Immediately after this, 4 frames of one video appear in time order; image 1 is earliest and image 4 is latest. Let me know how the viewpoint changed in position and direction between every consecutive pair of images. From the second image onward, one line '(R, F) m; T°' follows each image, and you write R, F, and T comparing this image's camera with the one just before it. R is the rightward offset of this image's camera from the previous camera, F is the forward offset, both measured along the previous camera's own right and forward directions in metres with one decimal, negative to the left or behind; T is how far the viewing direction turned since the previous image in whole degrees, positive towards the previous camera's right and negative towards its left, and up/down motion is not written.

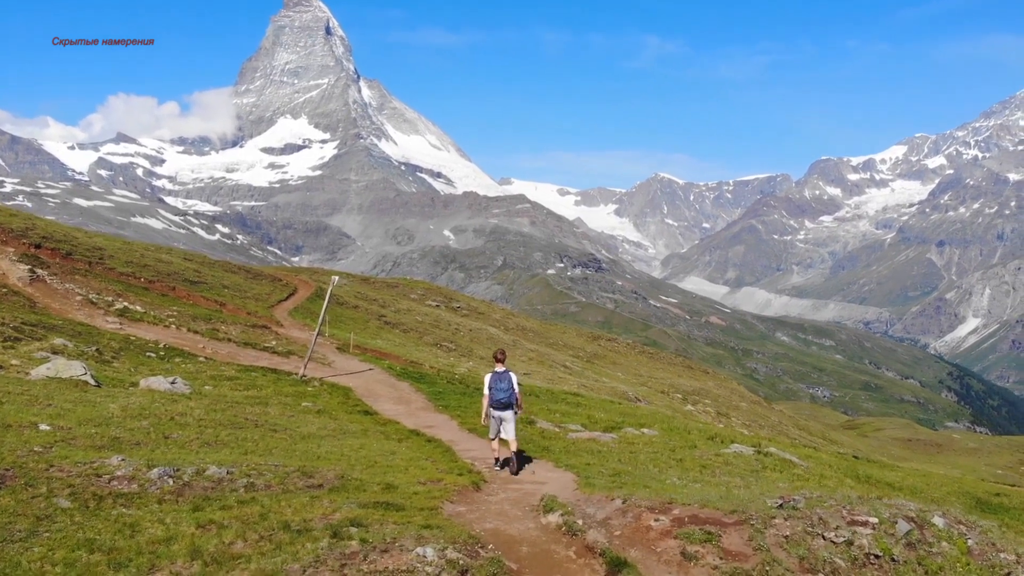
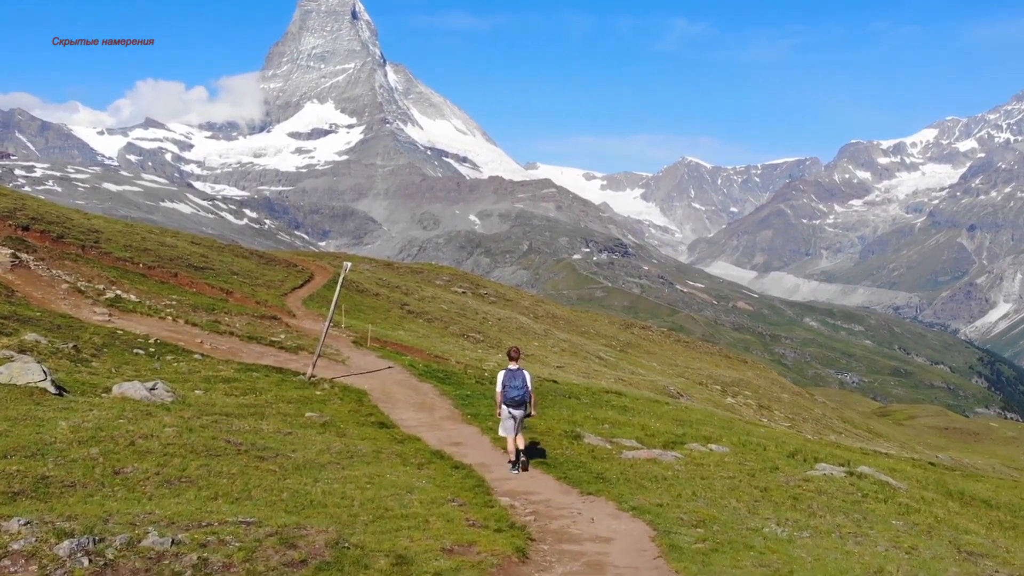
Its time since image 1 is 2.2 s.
(-0.8, +6.7) m; -2°
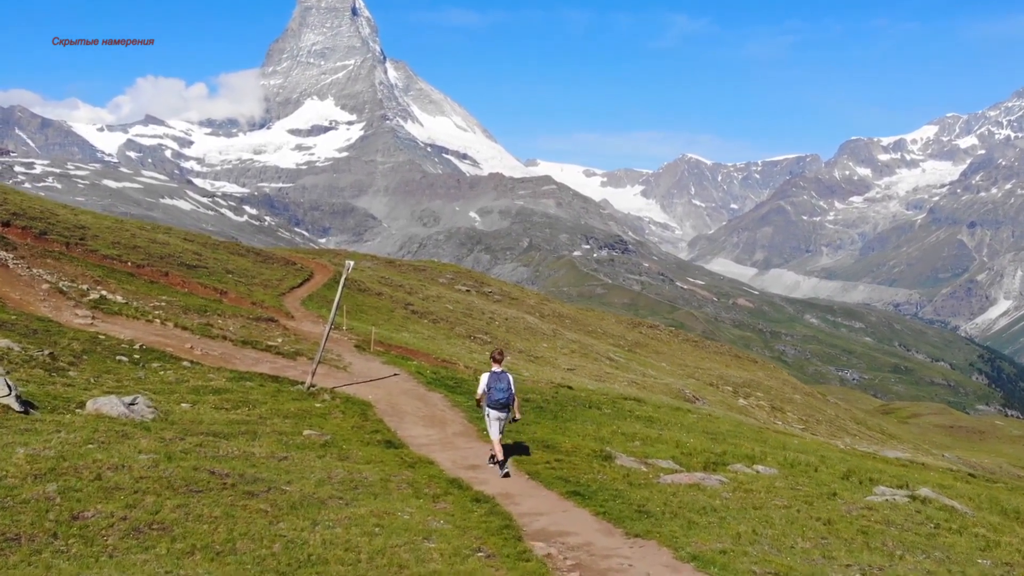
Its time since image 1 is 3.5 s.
(-1.0, +3.6) m; 0°
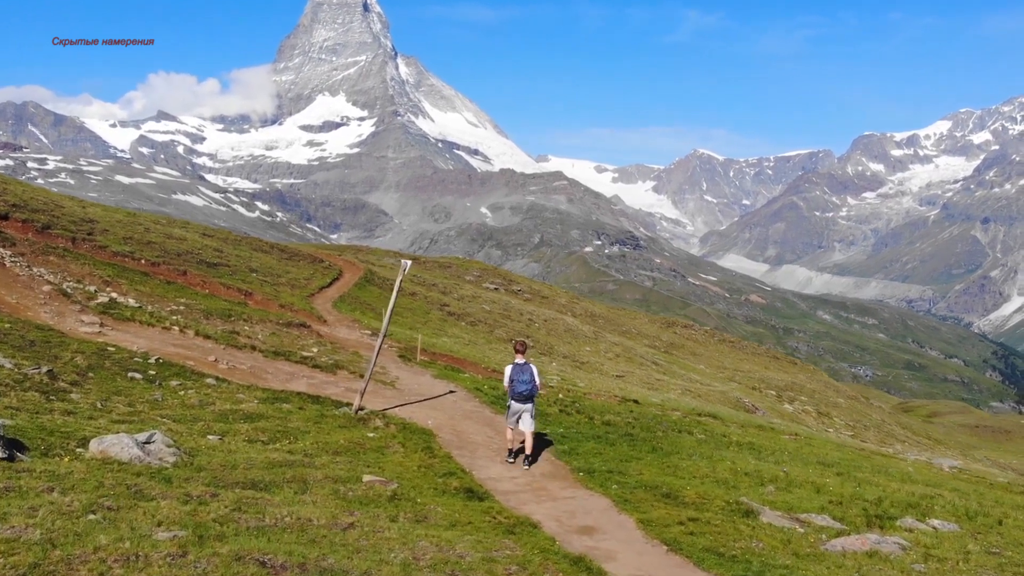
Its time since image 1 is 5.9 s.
(-3.4, +6.4) m; -1°
